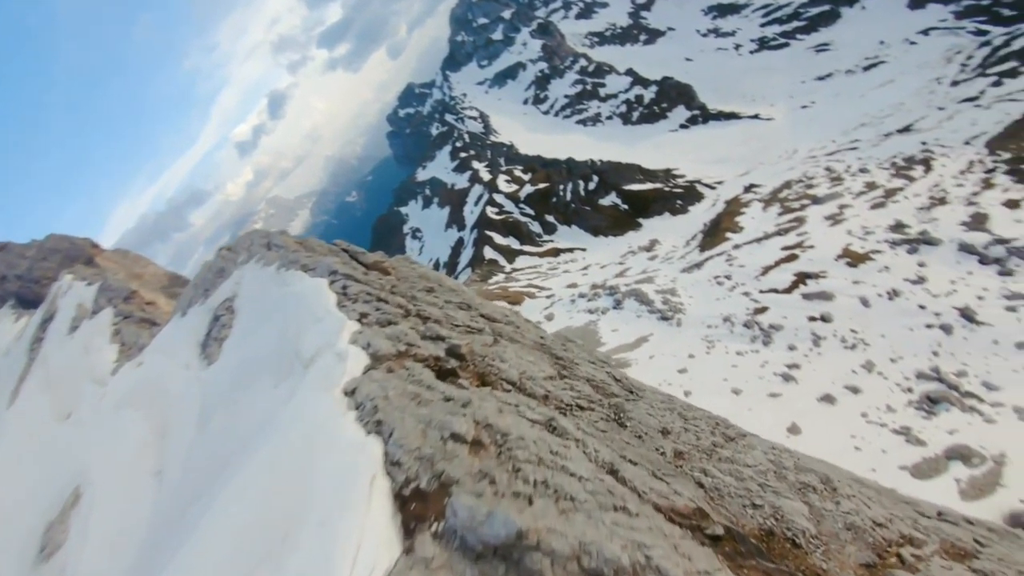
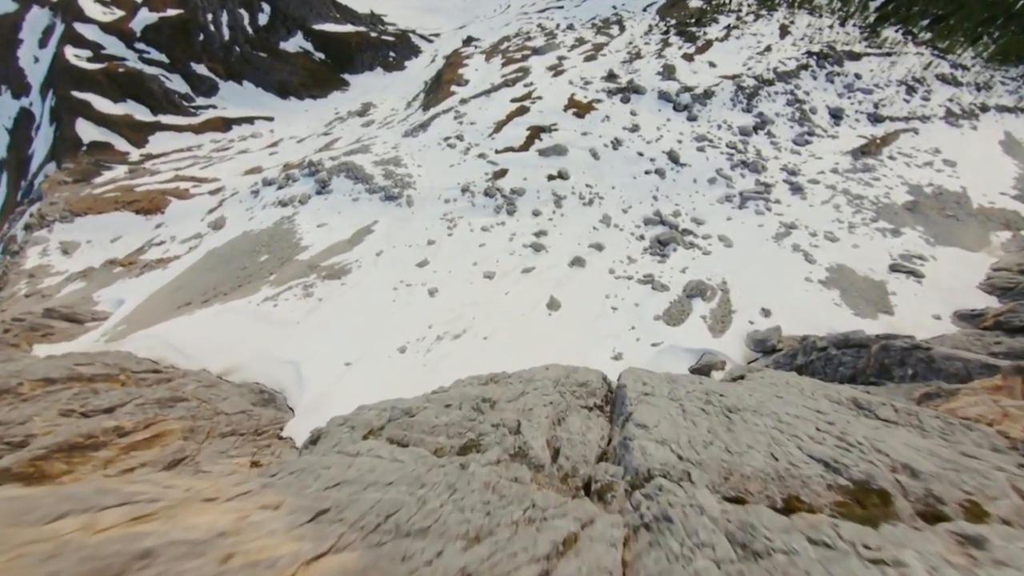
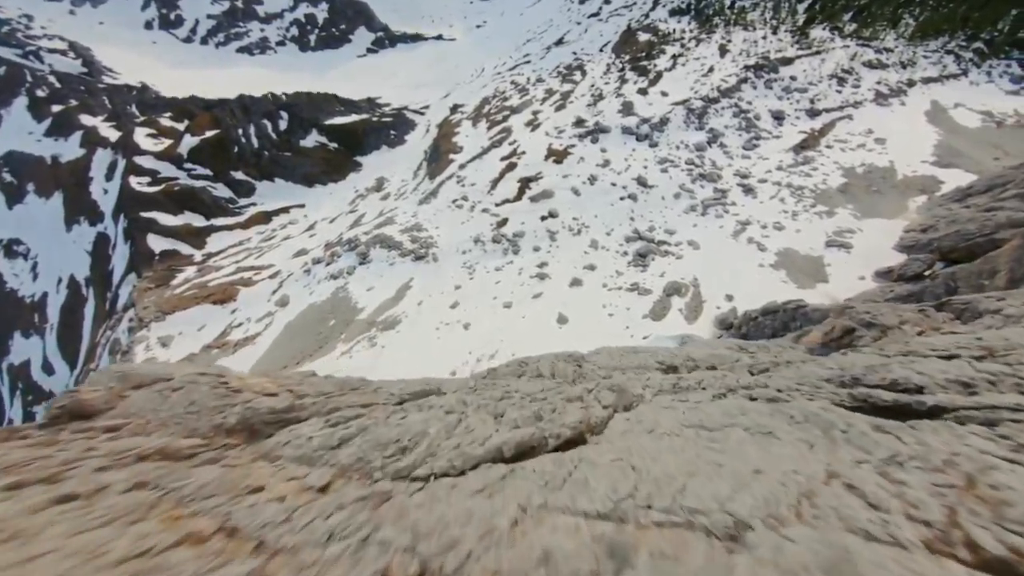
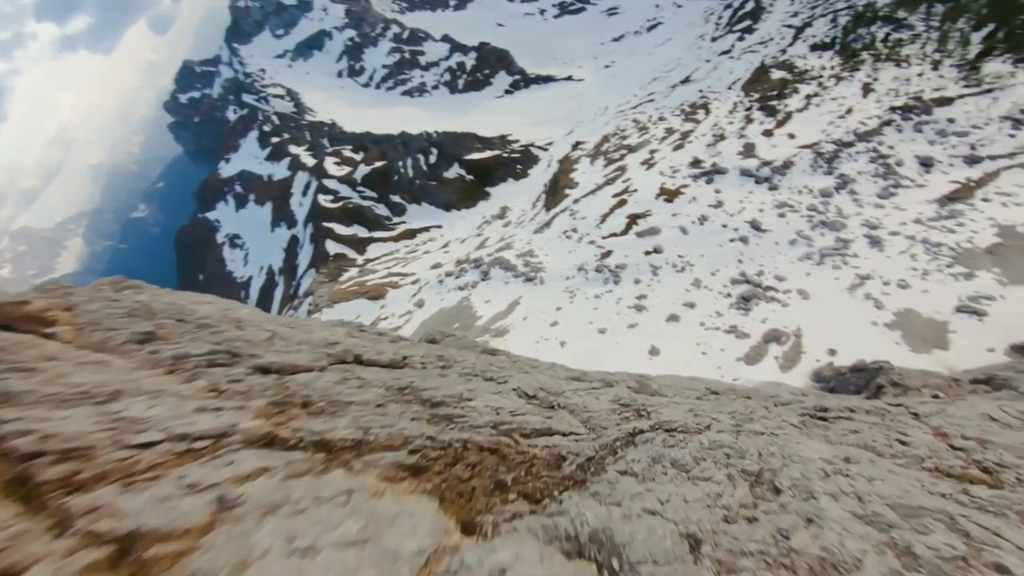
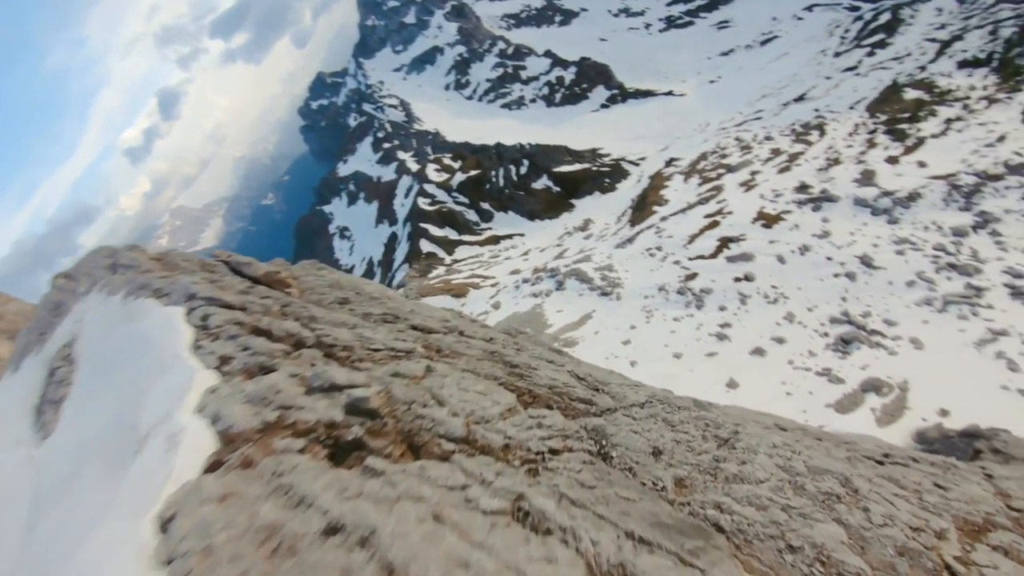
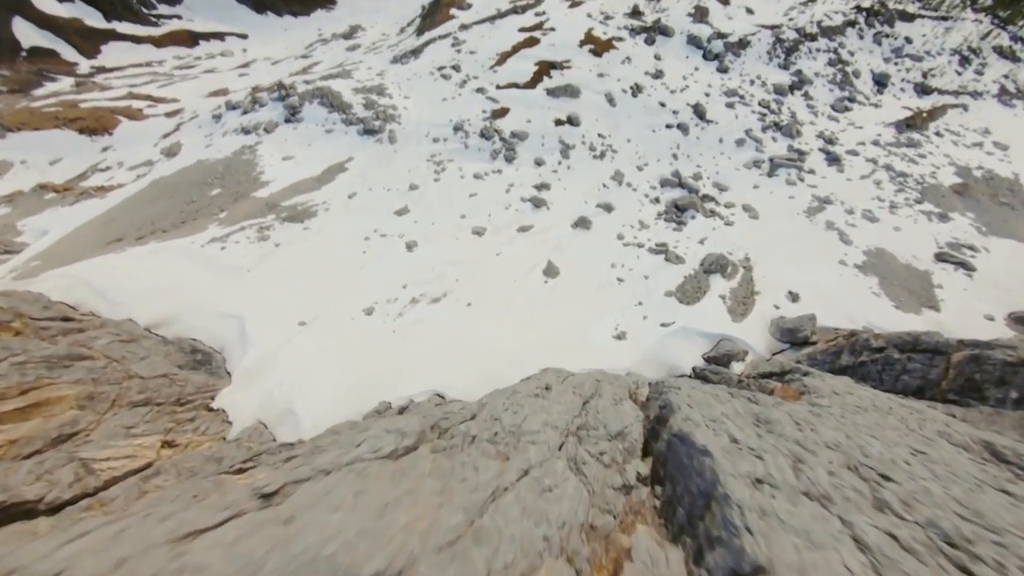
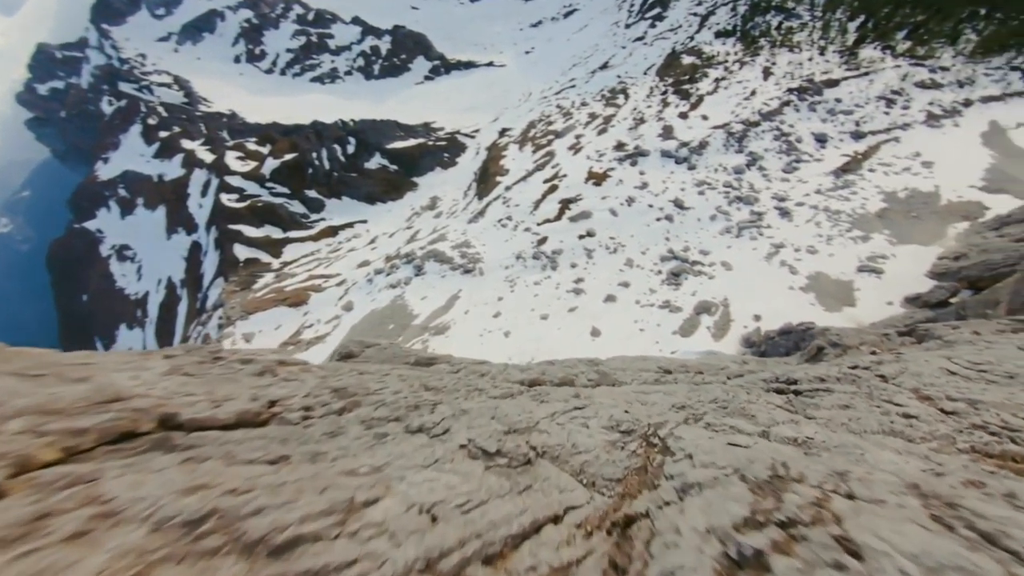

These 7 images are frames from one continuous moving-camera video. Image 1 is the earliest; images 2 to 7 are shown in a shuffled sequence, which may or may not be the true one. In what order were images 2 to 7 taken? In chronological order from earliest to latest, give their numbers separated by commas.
5, 4, 7, 3, 2, 6
